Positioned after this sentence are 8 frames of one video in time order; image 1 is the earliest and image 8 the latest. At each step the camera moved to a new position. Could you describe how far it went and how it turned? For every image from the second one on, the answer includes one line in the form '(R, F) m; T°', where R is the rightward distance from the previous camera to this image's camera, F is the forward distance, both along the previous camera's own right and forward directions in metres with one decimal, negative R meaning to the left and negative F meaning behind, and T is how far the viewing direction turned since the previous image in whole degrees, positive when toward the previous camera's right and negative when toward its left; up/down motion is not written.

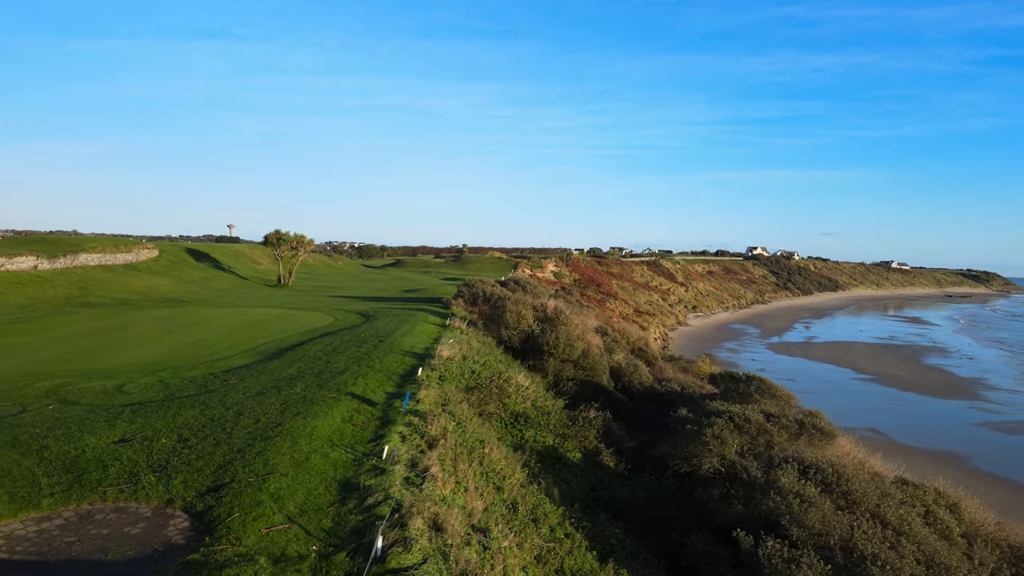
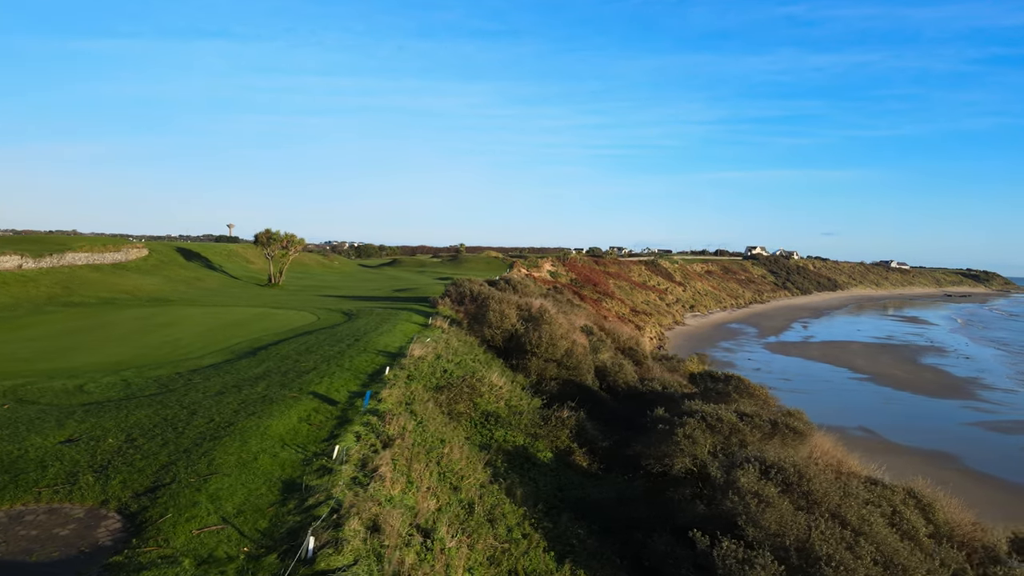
(+0.3, 0.0) m; 0°
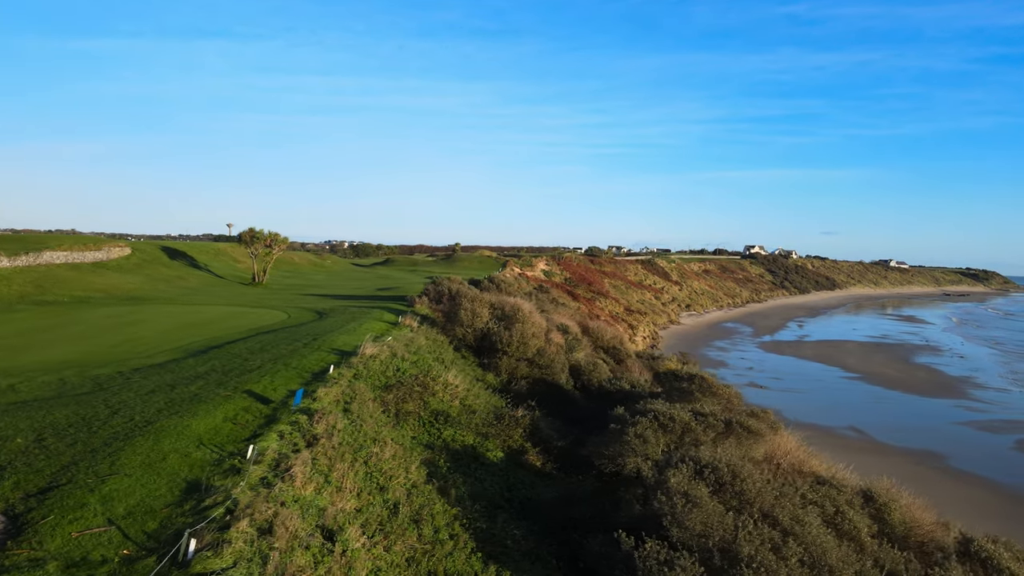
(+0.6, +0.1) m; 0°
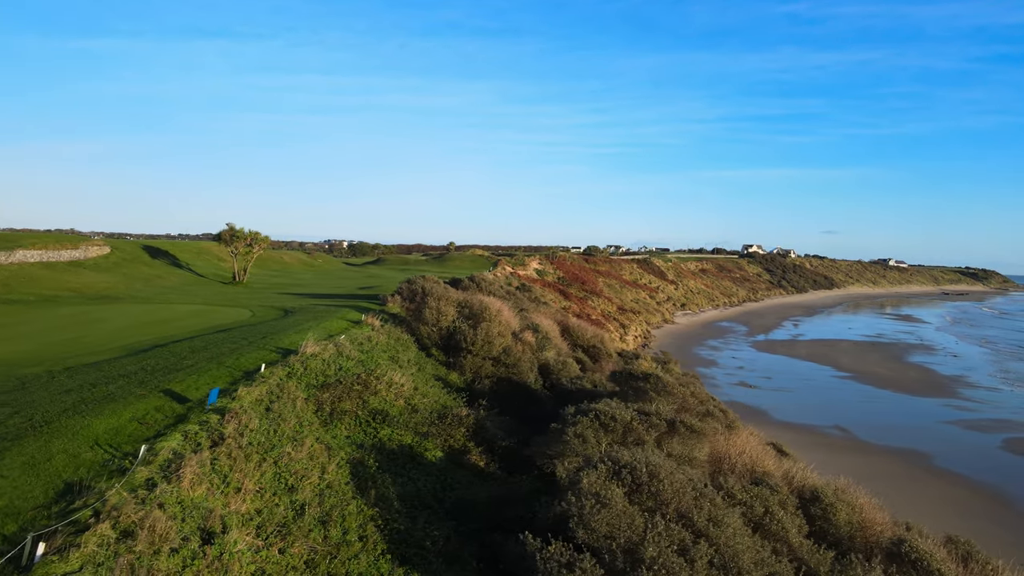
(+0.7, +0.1) m; 0°
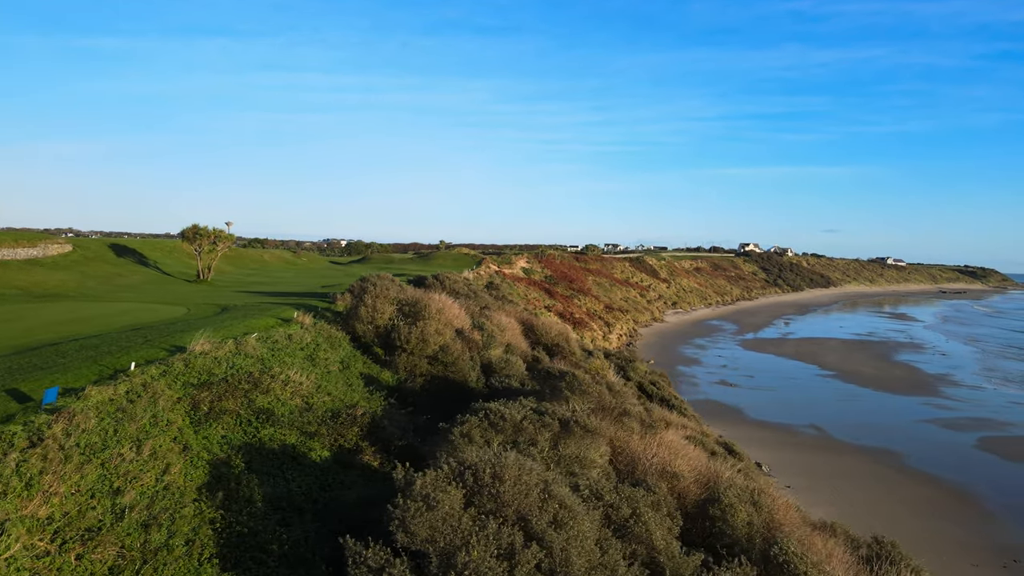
(+1.2, +0.2) m; 0°
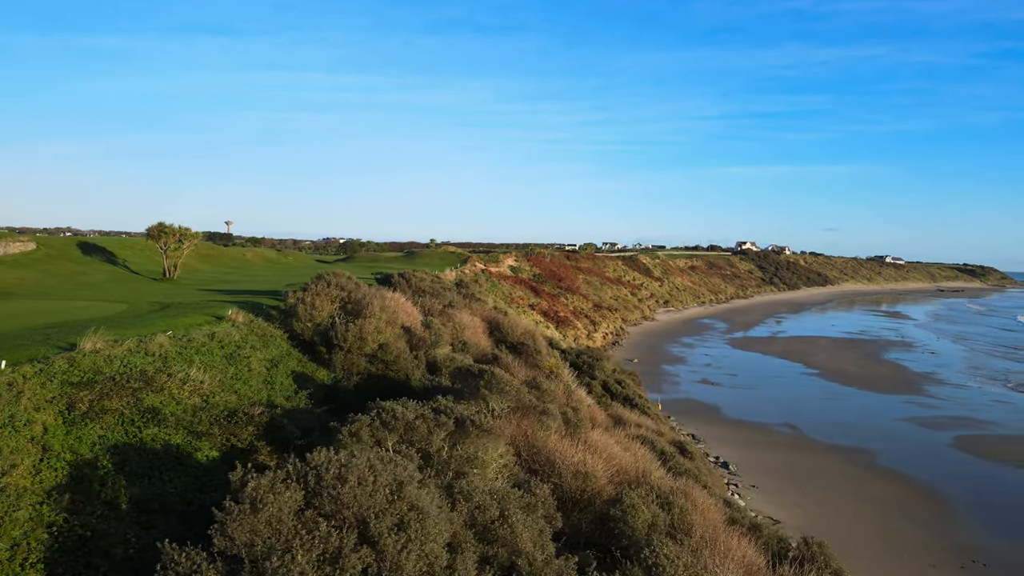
(+1.2, +0.2) m; 0°
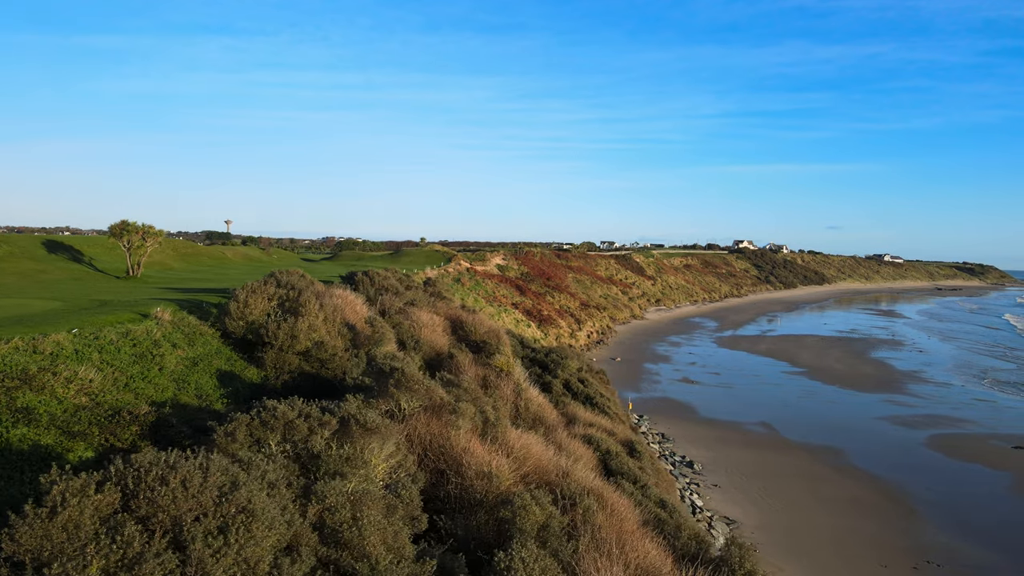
(+1.2, +0.2) m; 0°
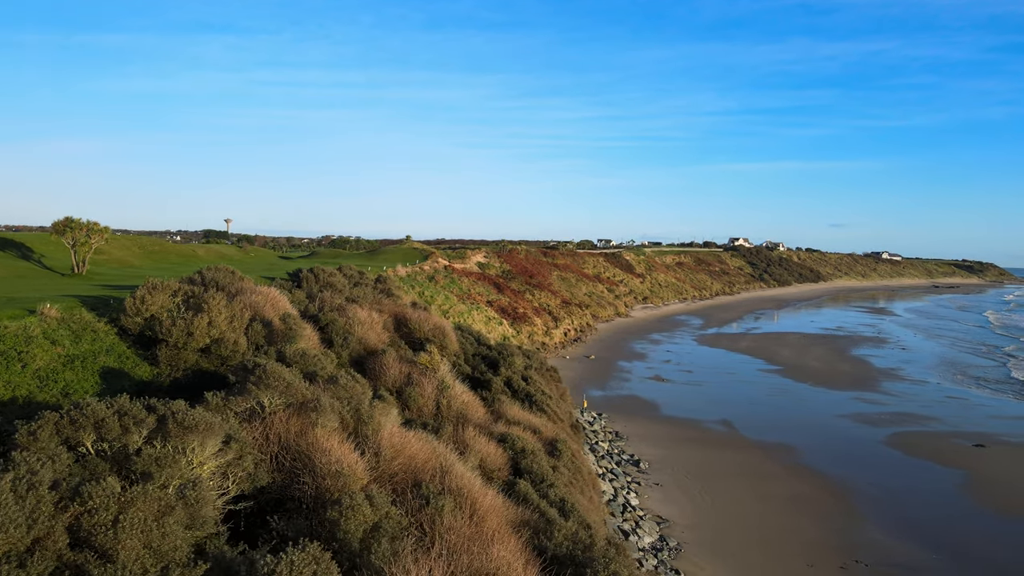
(+1.8, +0.2) m; 0°
